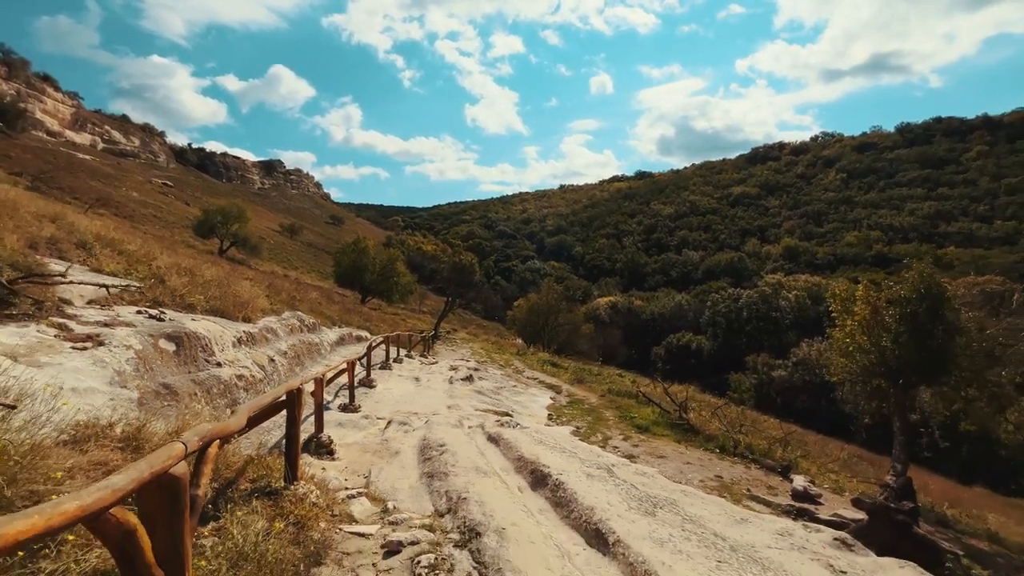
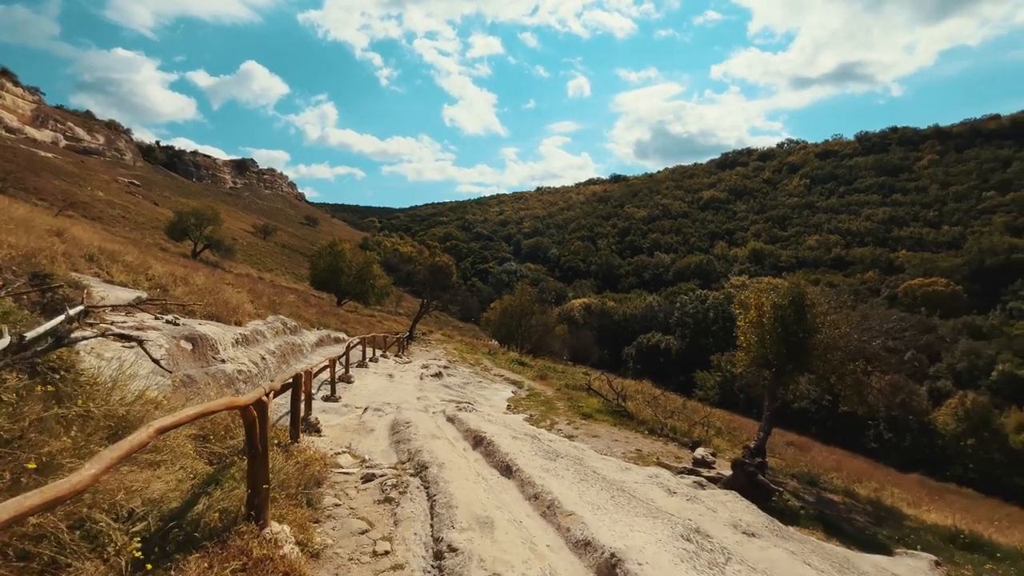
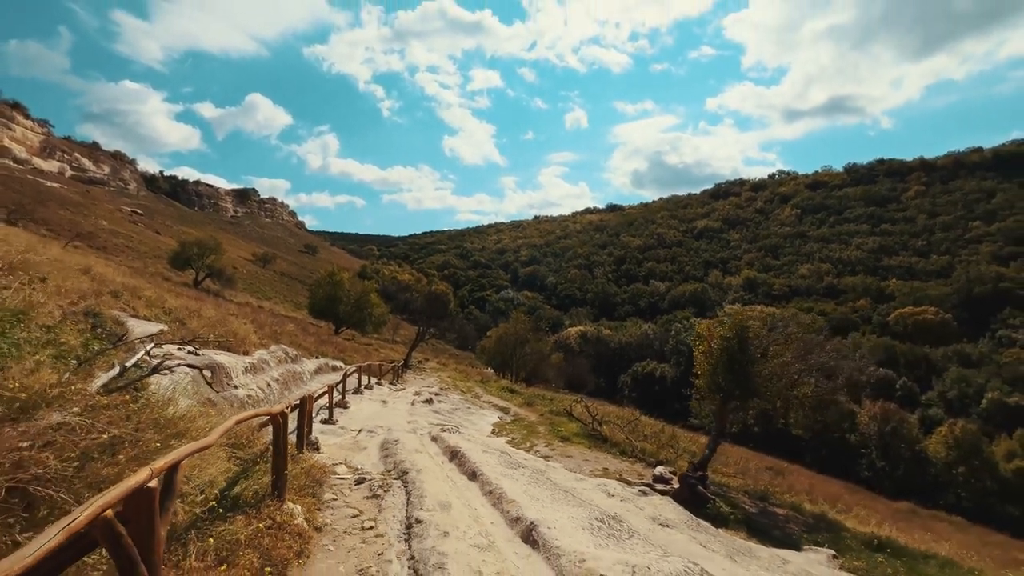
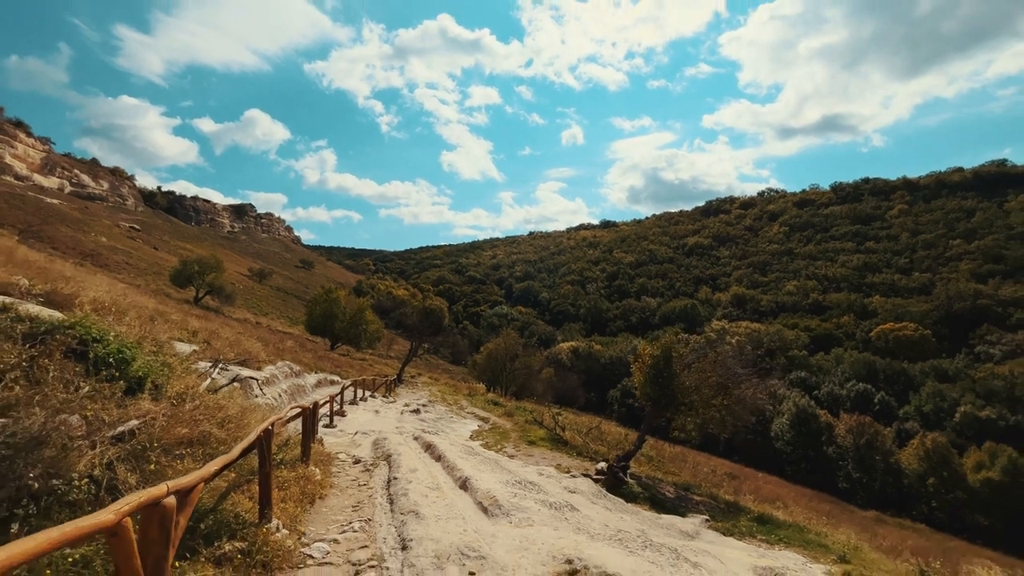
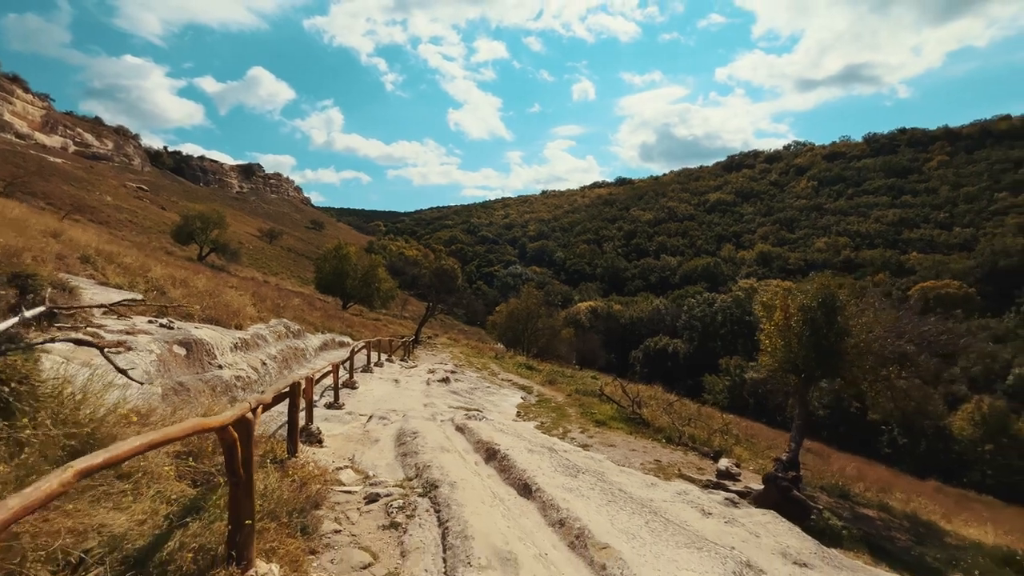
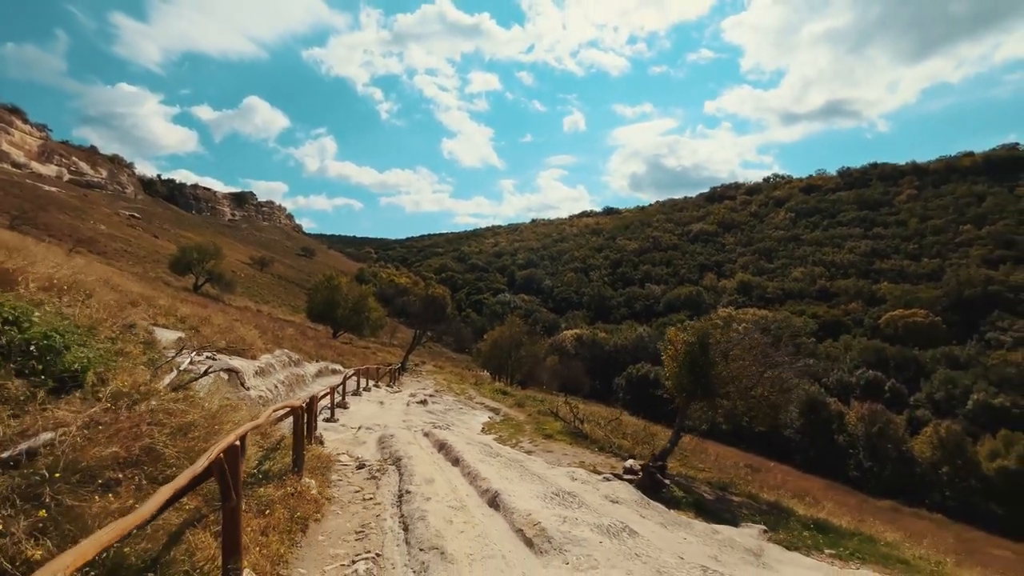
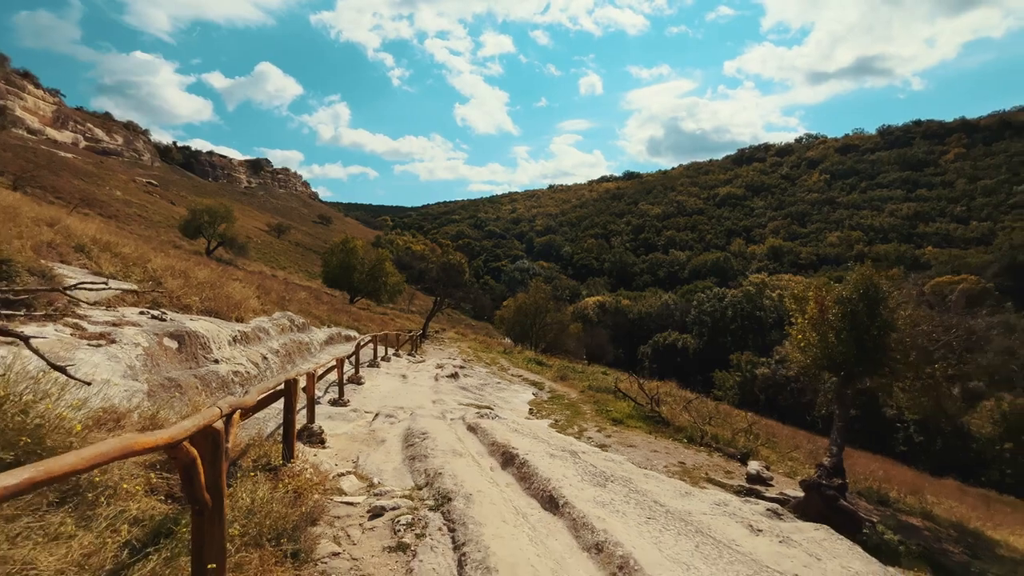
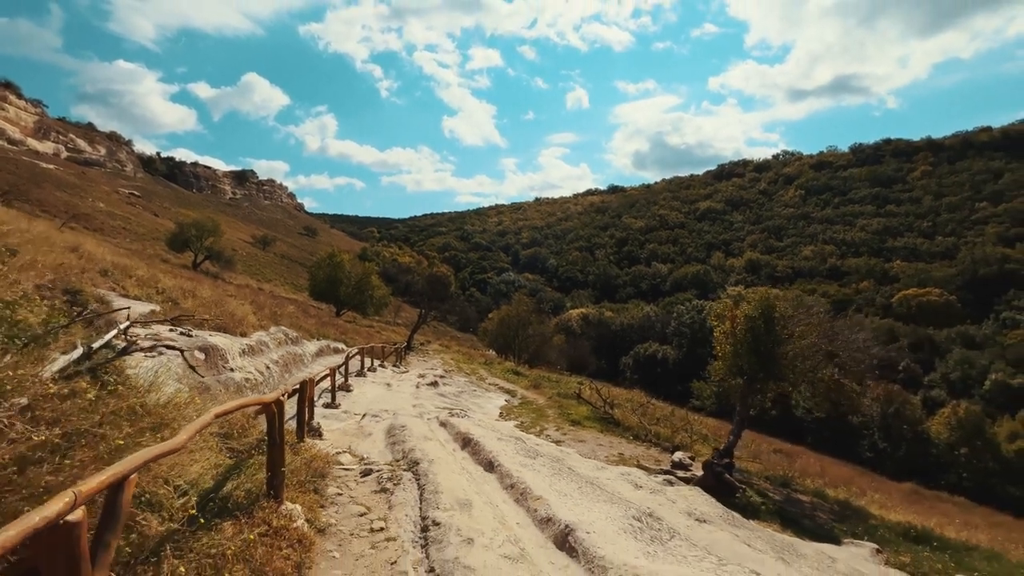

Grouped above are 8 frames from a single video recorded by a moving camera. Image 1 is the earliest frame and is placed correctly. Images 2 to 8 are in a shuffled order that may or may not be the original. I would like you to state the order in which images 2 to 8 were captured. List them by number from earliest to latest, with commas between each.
7, 5, 2, 8, 3, 6, 4
